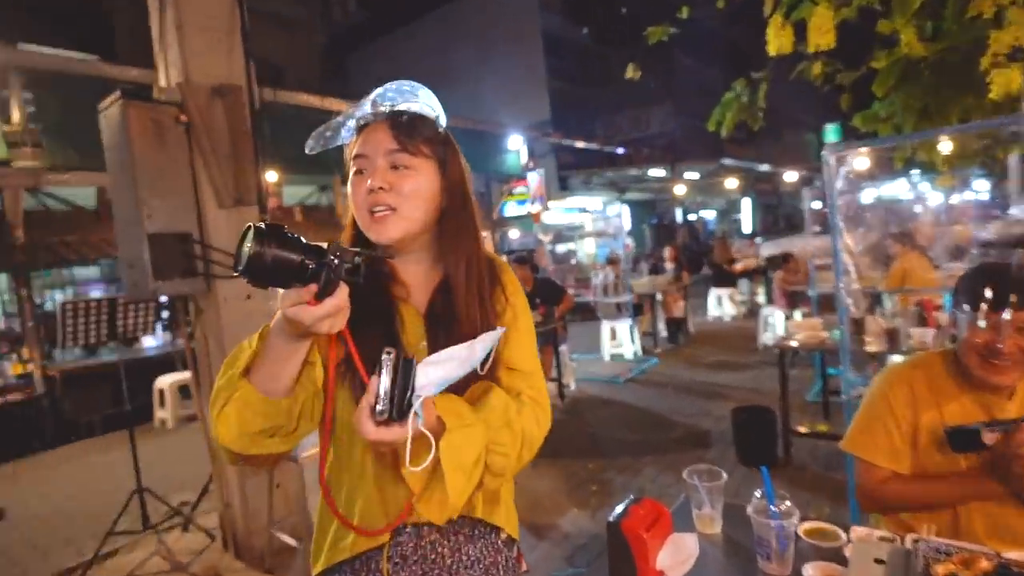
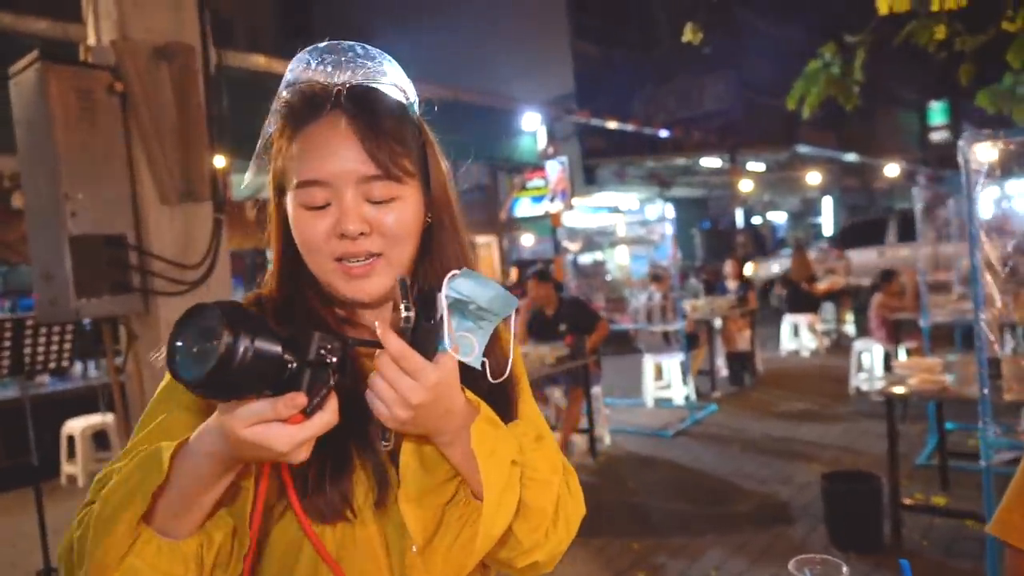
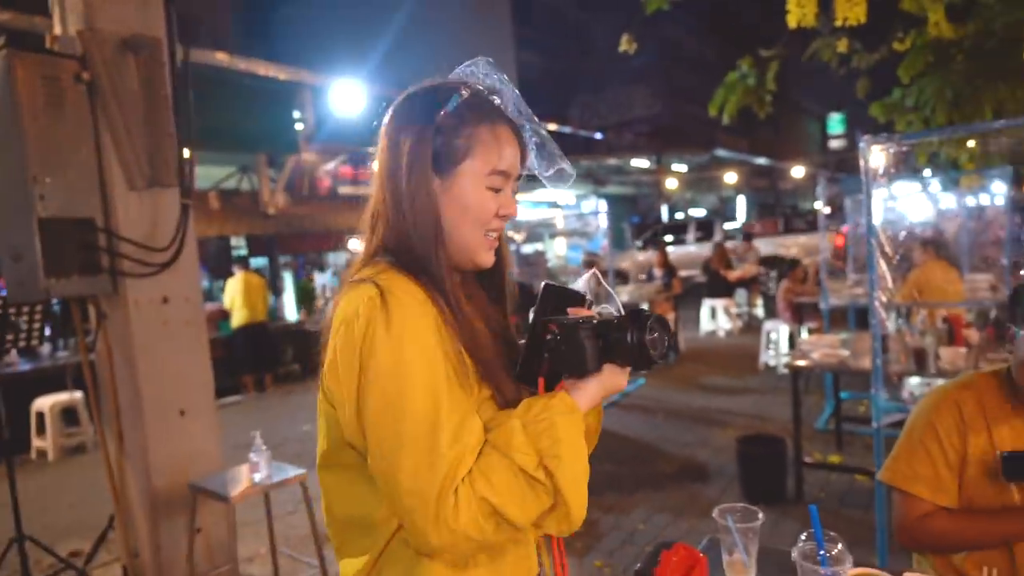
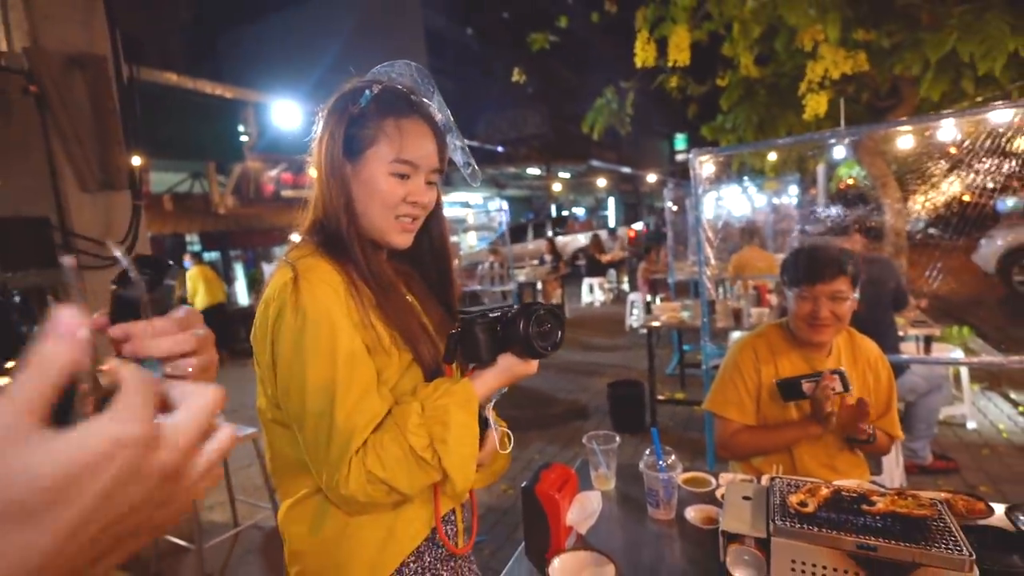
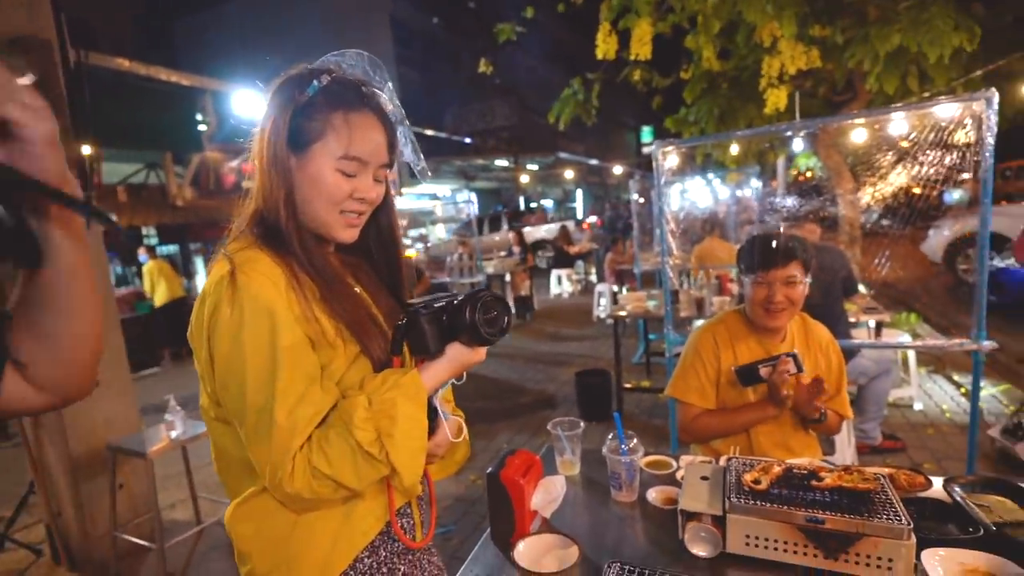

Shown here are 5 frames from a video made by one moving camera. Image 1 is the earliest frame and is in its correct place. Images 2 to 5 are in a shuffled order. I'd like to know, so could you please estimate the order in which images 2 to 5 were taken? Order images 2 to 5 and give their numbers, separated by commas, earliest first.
2, 3, 4, 5
